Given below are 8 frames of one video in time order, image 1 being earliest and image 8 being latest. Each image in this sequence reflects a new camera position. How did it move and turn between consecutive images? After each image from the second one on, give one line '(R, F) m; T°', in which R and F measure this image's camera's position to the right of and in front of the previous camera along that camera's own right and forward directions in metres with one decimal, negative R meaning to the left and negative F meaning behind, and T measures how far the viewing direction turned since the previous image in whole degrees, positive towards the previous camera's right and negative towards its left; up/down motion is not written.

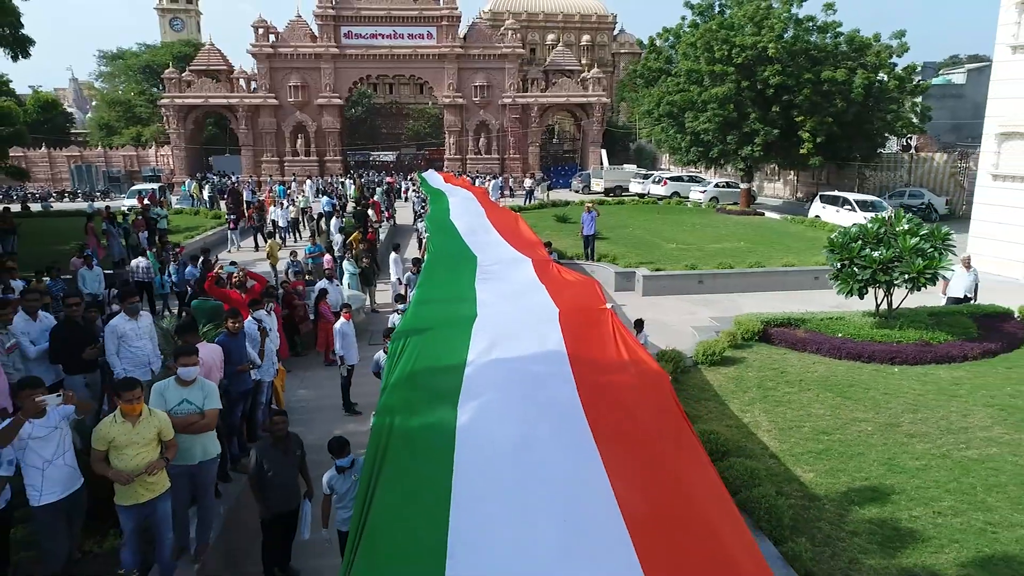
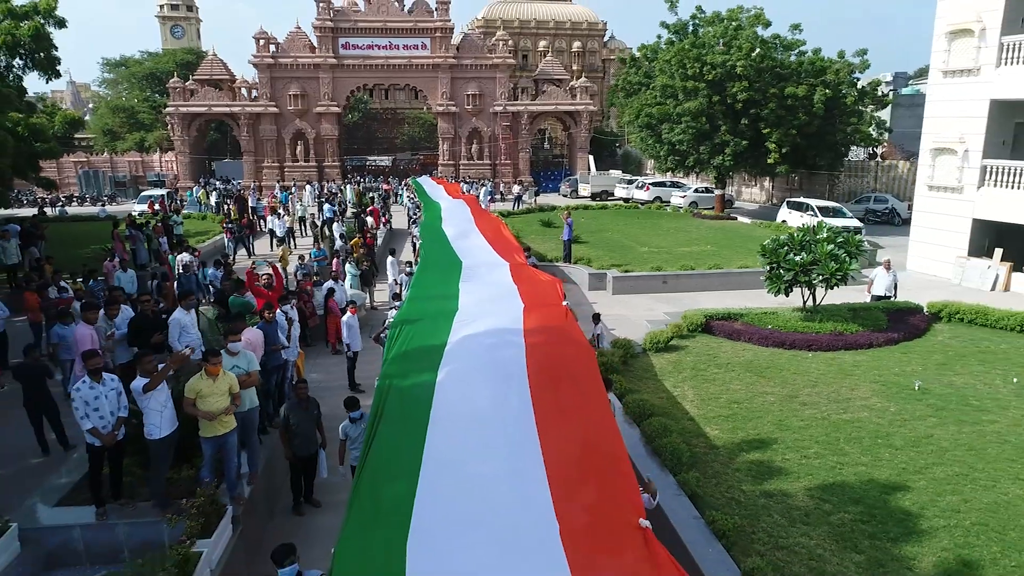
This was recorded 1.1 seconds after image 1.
(+0.2, -1.7) m; 0°
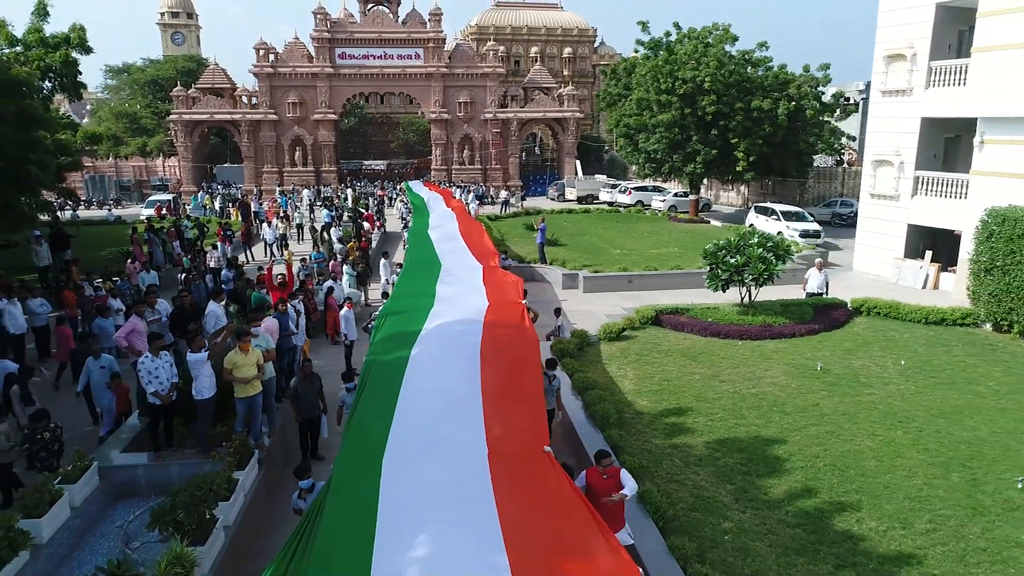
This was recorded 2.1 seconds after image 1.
(+0.3, -1.8) m; 0°
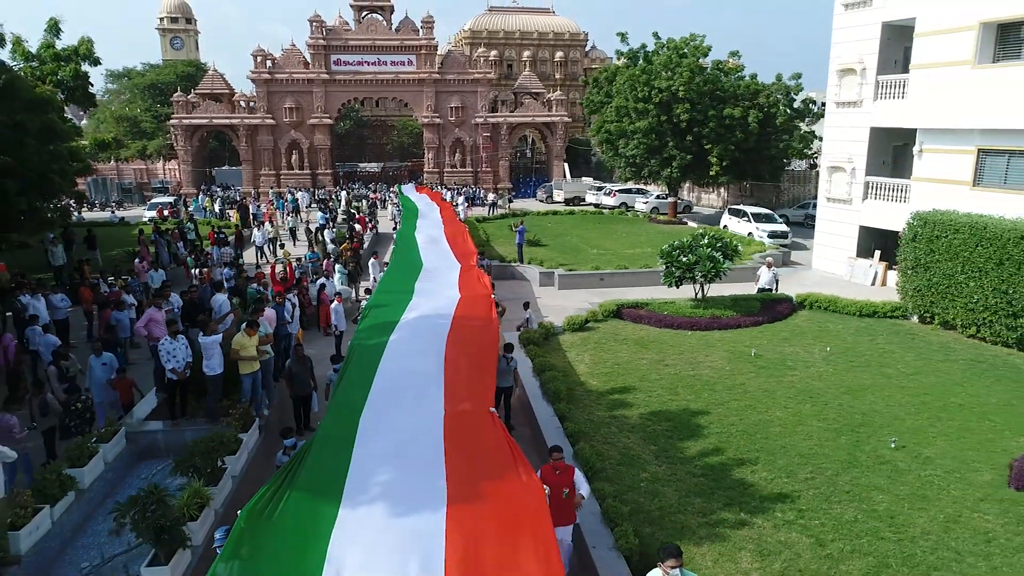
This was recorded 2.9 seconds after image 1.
(+0.3, -1.4) m; 0°
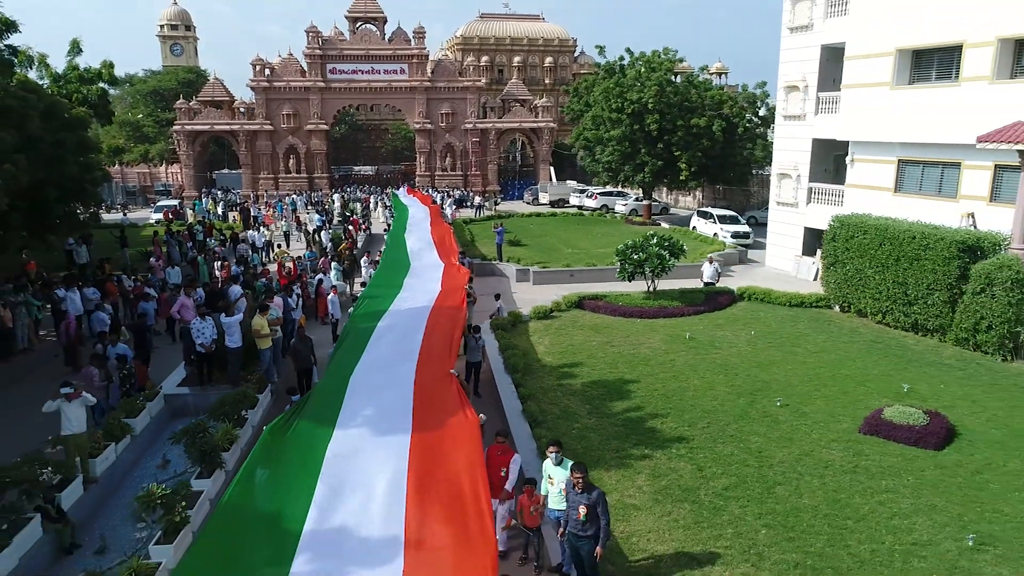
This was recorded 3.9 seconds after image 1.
(+0.3, -2.1) m; 0°
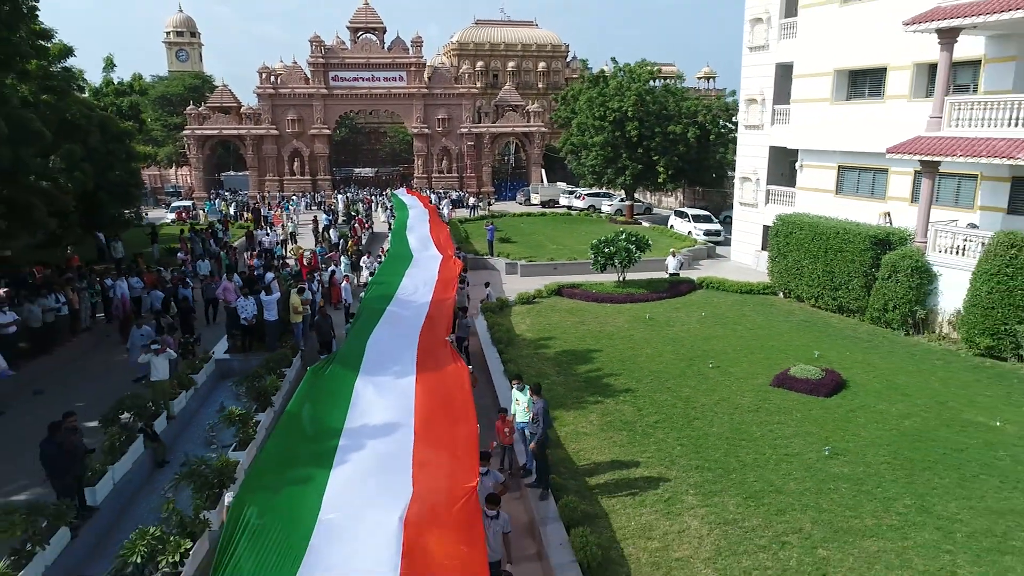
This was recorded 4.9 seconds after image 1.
(+0.2, -2.5) m; 0°
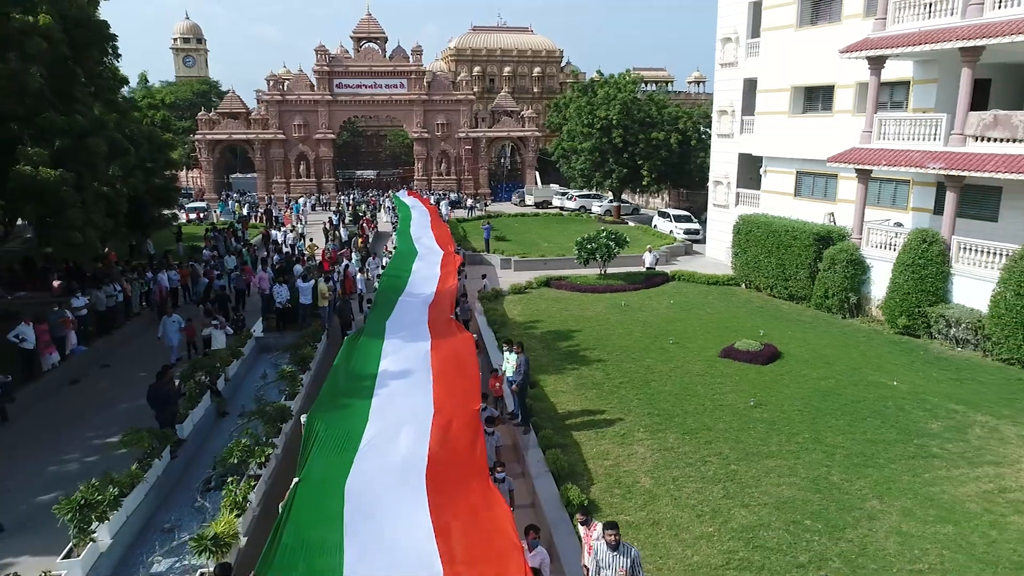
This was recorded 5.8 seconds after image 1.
(+0.1, -2.5) m; 0°
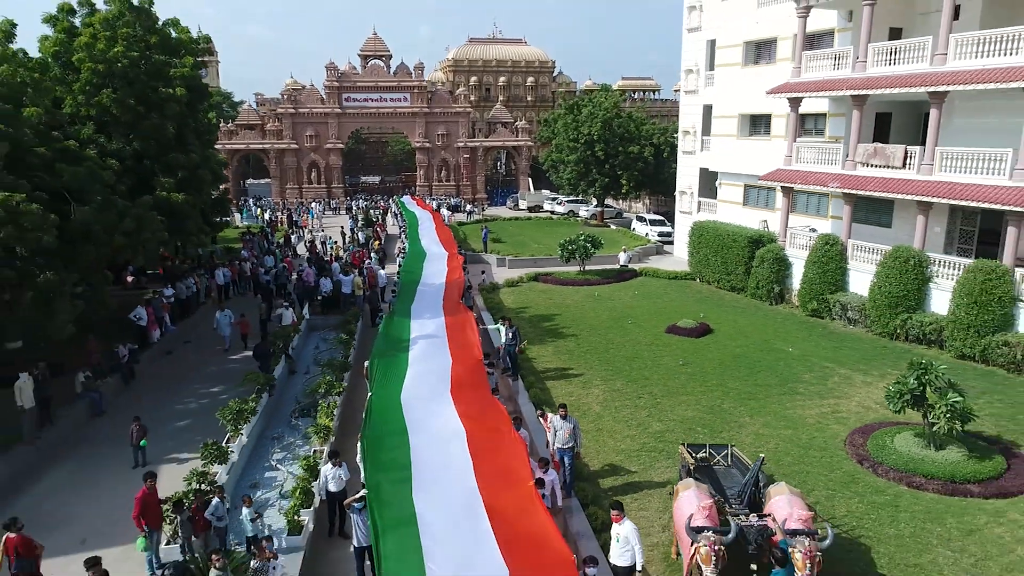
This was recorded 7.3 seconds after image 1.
(0.0, -4.5) m; 0°
